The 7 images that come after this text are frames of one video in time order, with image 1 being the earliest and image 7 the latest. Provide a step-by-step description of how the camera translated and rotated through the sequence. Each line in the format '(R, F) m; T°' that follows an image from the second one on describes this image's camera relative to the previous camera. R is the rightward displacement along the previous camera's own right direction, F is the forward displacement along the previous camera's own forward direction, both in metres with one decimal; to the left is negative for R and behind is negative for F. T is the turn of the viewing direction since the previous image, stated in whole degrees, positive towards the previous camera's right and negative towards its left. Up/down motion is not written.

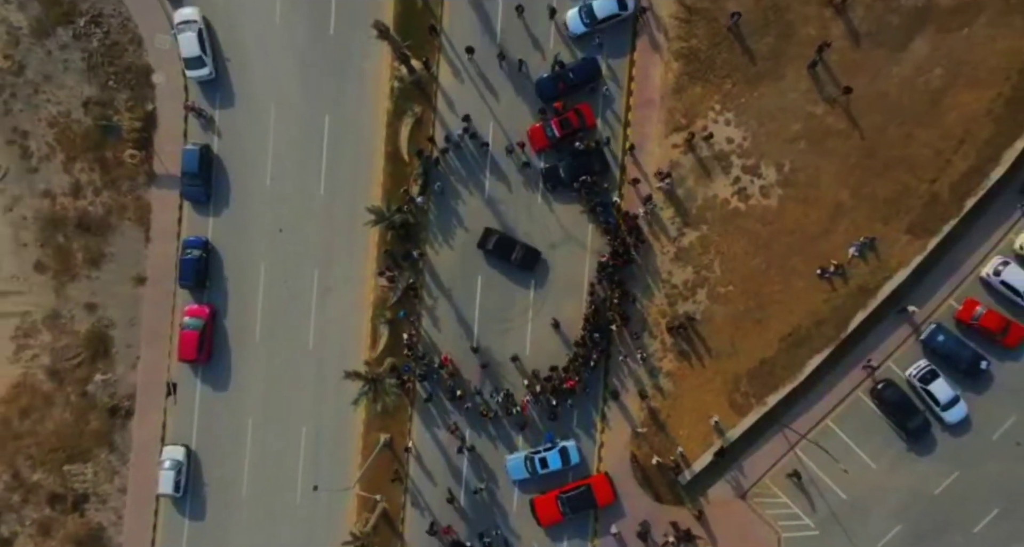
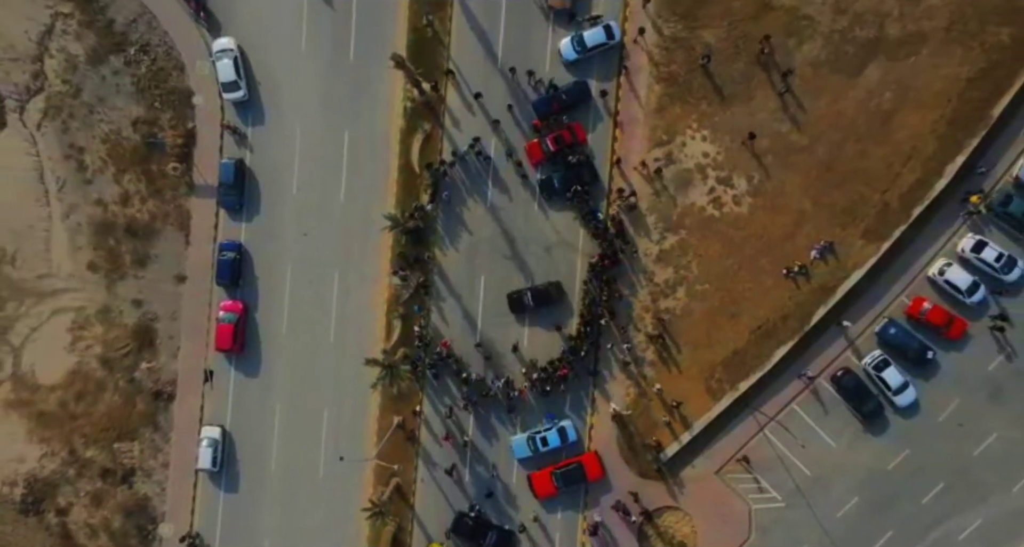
(+0.1, -9.0) m; 0°
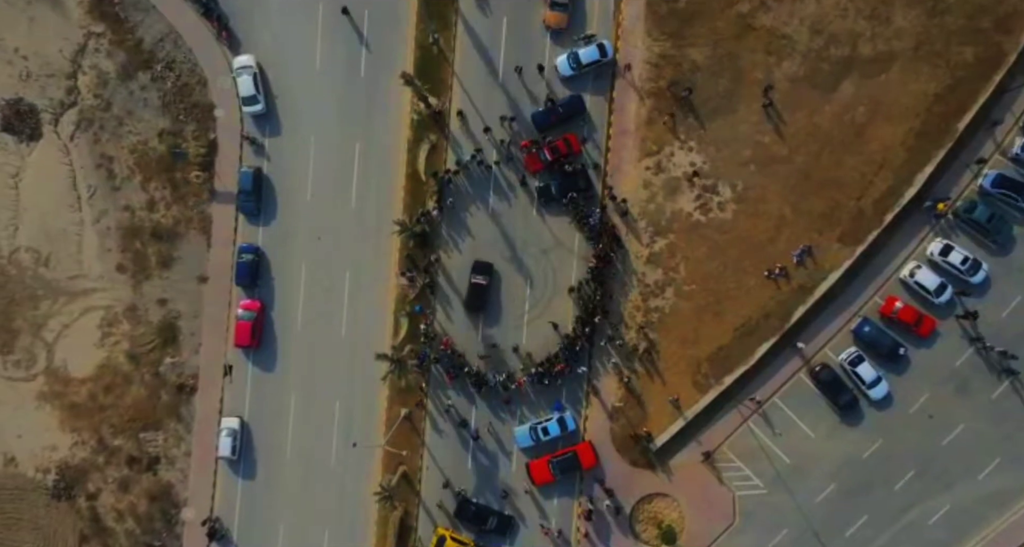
(-0.1, -5.8) m; 0°
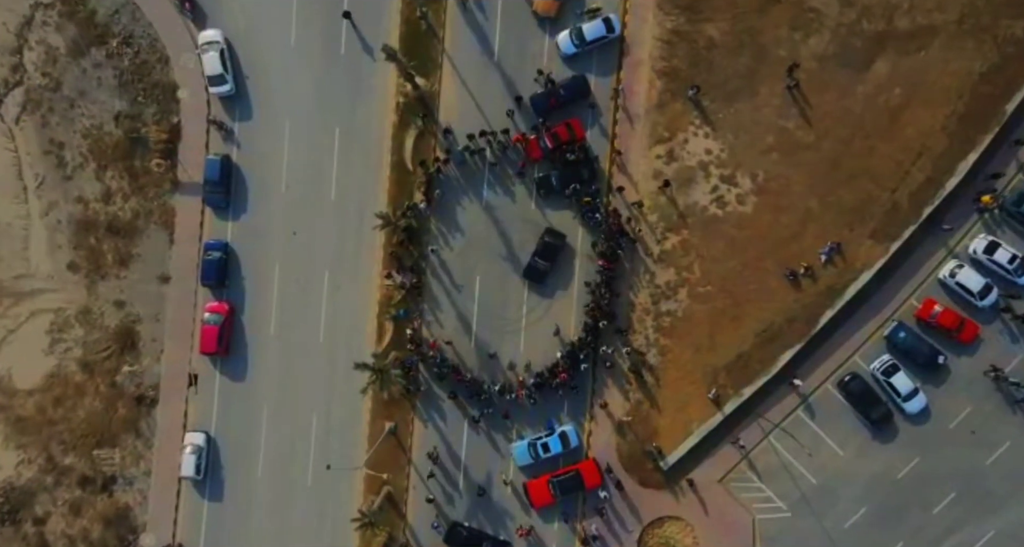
(0.0, +8.6) m; 0°
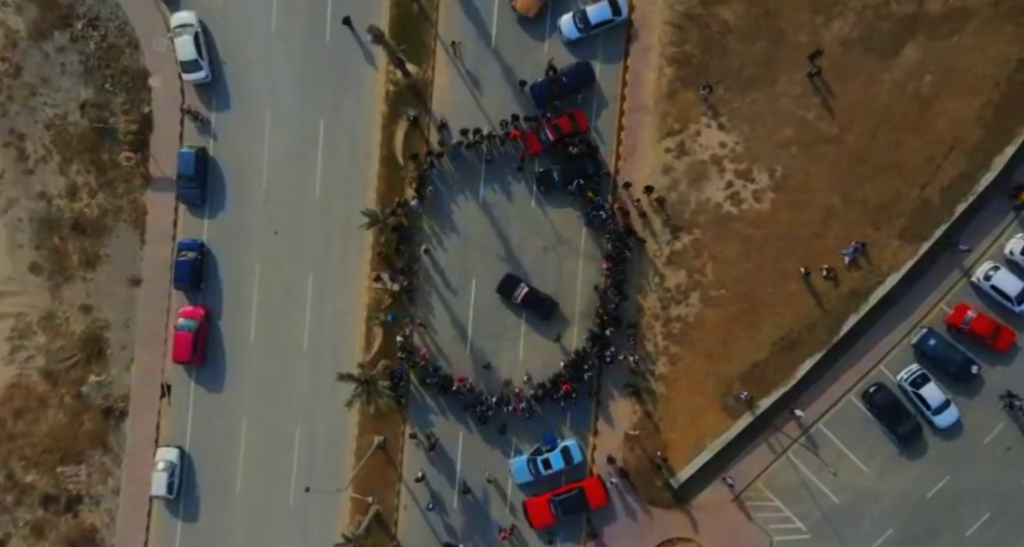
(0.0, +5.8) m; 0°
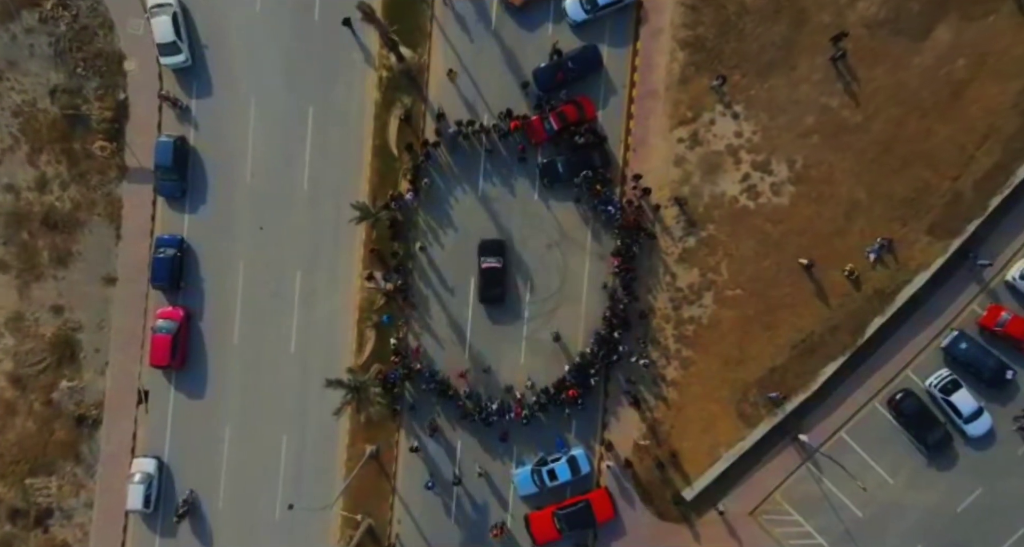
(-0.1, +4.8) m; 0°
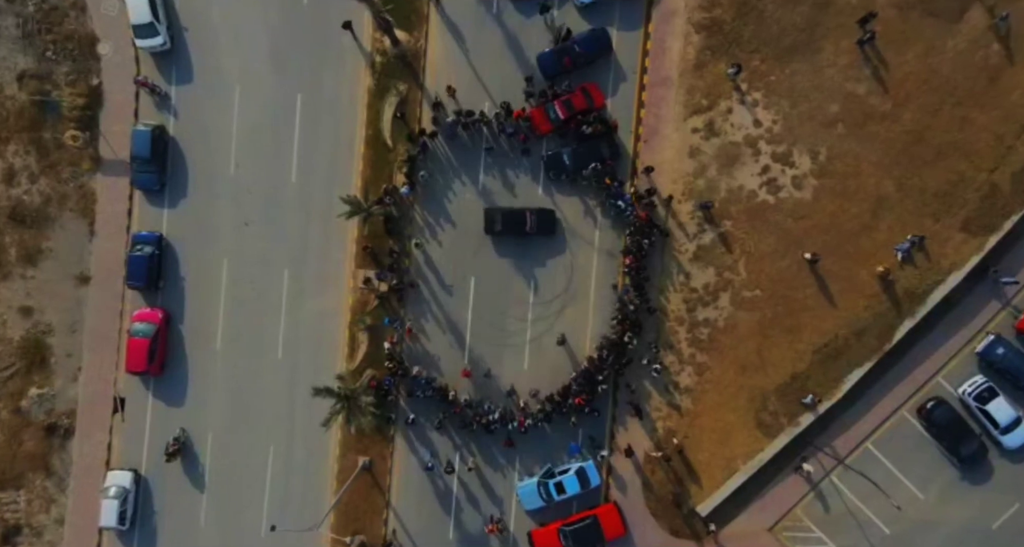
(-0.1, +4.6) m; 0°
